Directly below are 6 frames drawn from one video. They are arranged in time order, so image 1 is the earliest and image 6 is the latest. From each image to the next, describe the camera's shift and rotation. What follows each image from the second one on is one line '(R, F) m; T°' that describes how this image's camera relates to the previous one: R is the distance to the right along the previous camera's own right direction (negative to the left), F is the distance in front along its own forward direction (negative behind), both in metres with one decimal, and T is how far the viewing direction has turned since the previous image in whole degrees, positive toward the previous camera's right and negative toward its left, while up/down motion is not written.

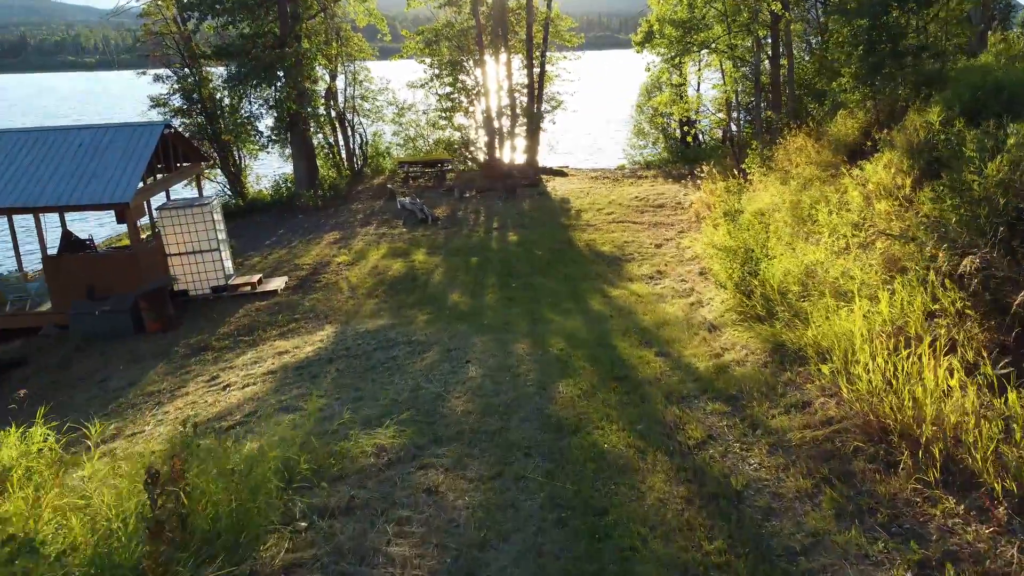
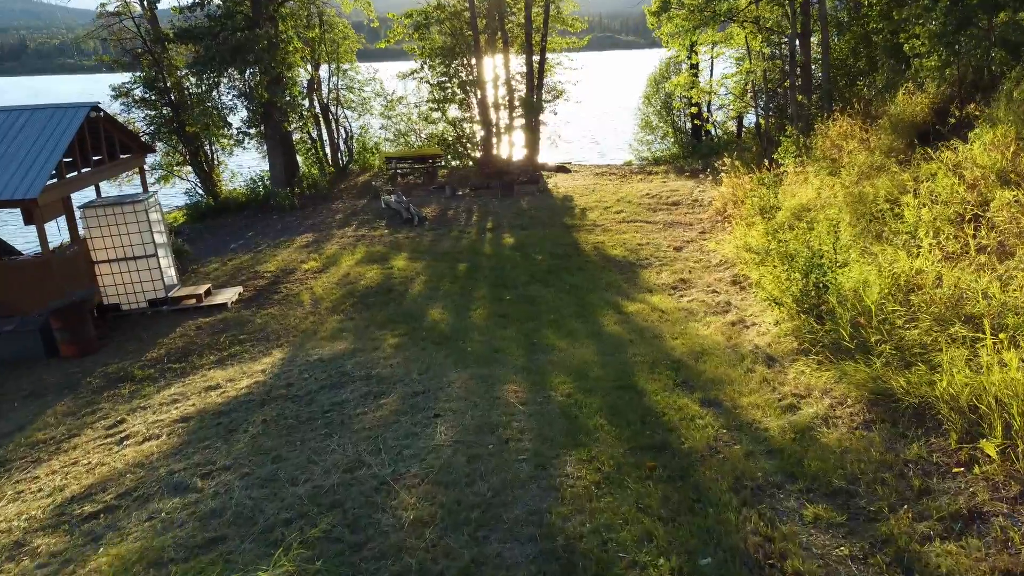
(+0.1, +1.7) m; 0°
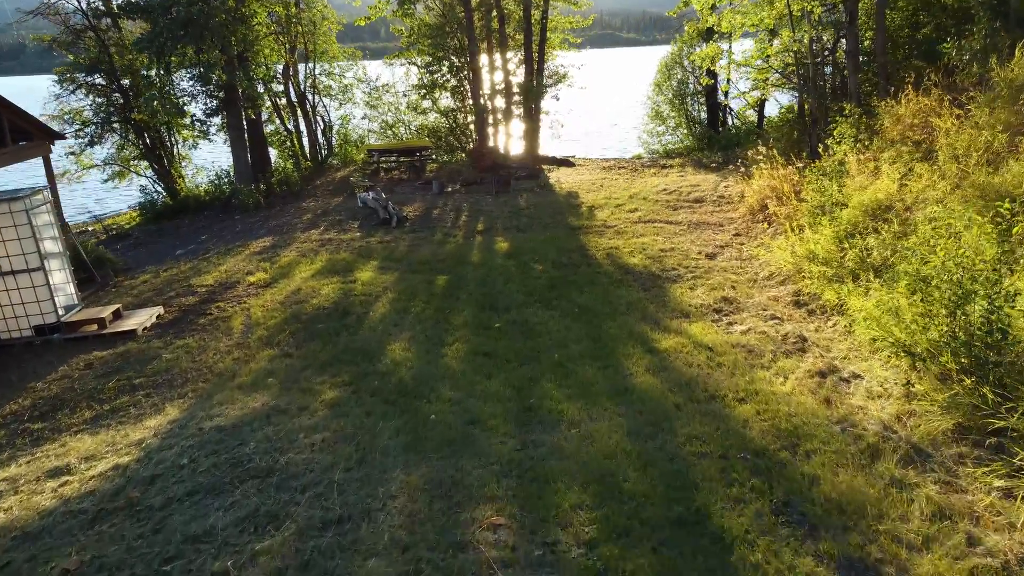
(+0.1, +1.9) m; 0°
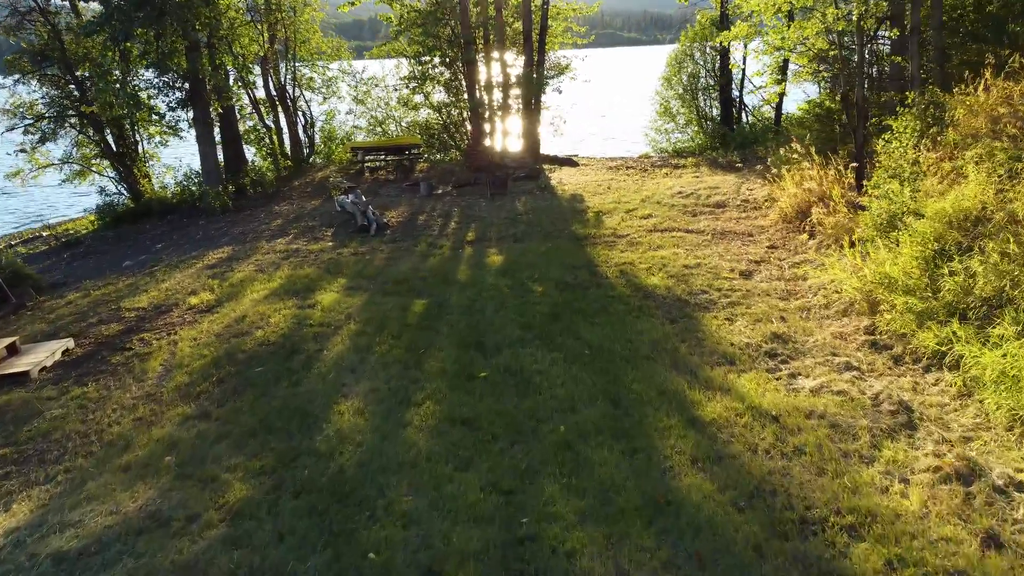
(+0.1, +1.4) m; 0°
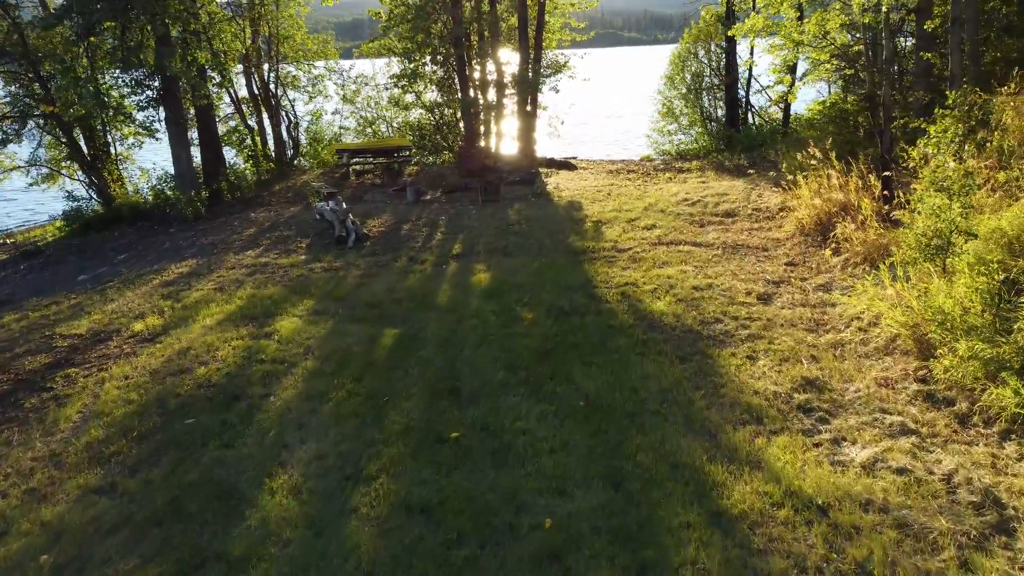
(+0.1, +0.8) m; 0°
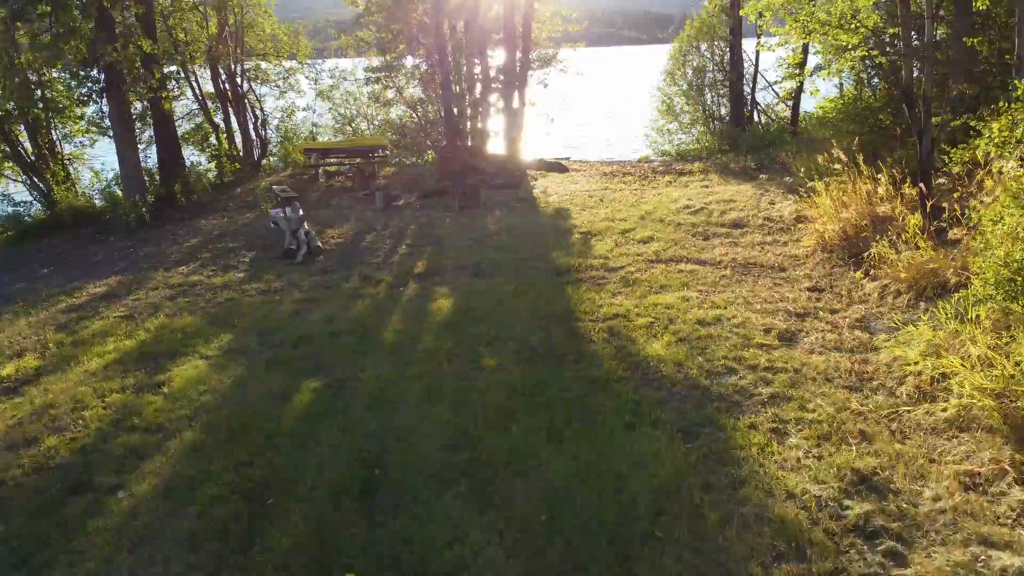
(+0.2, +1.2) m; 0°
